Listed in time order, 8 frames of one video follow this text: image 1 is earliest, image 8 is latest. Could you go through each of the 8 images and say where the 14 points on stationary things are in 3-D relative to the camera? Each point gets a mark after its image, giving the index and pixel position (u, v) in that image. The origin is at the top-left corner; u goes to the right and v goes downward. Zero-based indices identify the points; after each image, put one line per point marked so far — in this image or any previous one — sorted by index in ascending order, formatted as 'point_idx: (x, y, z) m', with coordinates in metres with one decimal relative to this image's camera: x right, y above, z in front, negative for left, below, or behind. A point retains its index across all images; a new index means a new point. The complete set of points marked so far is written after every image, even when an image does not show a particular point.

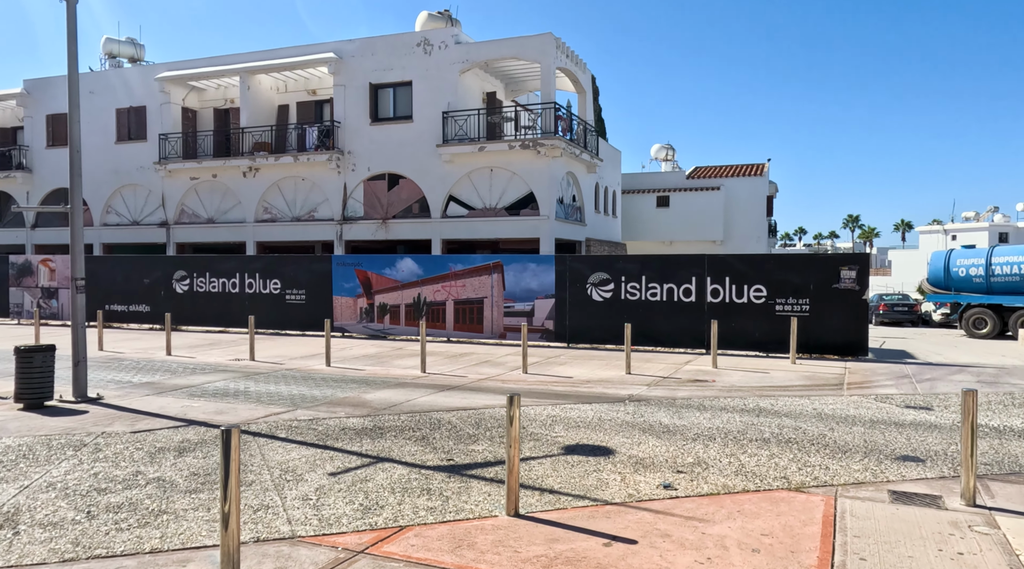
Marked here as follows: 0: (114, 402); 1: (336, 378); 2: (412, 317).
0: (-5.5, -1.8, +11.3) m
1: (-2.8, -1.6, +13.0) m
2: (-2.6, -0.9, +21.0) m
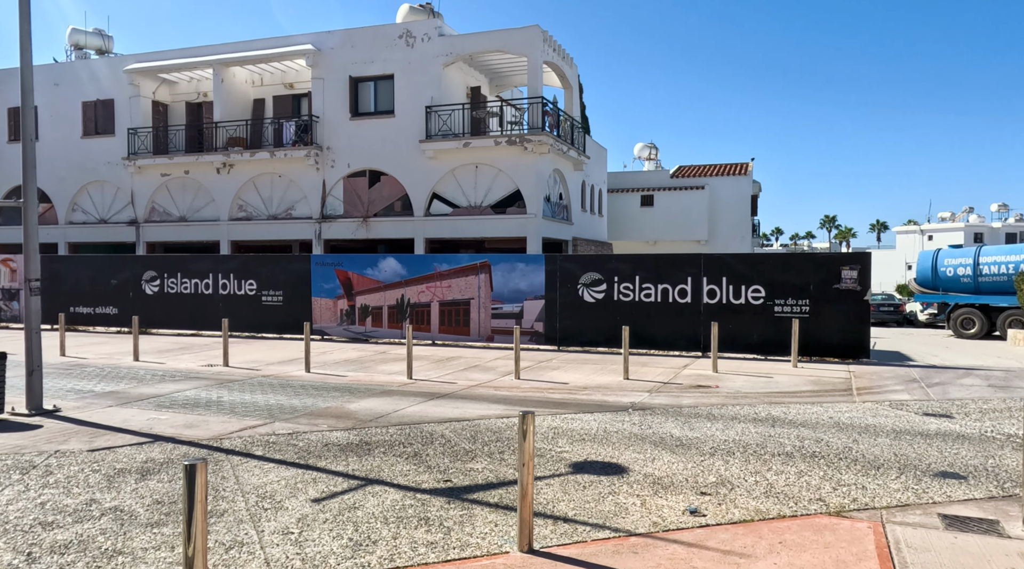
0: (-5.6, -1.8, +10.5) m
1: (-3.0, -1.6, +12.3) m
2: (-2.9, -0.9, +20.2) m
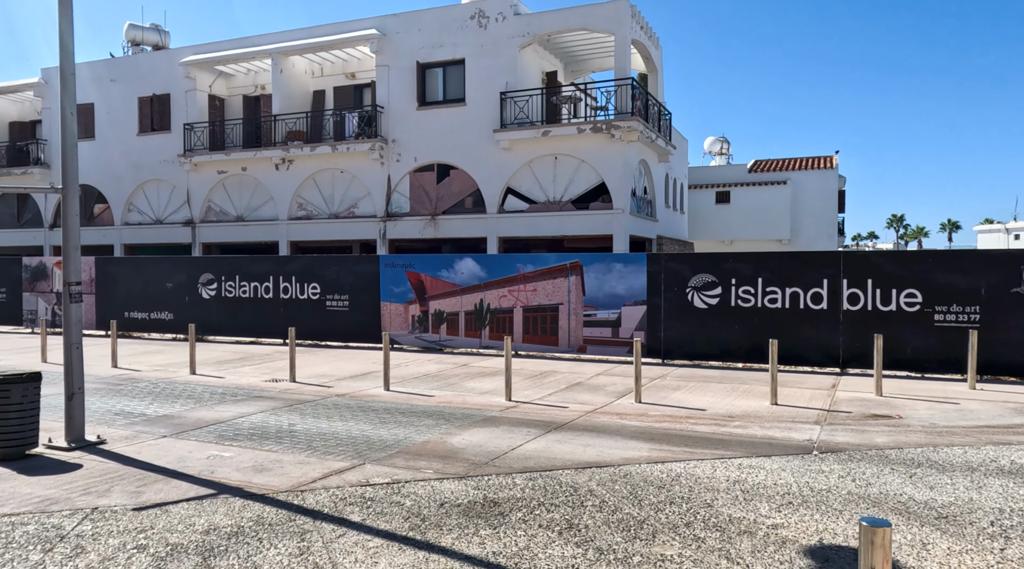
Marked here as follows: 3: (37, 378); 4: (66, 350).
0: (-4.2, -1.8, +8.8) m
1: (-1.4, -1.6, +10.4) m
2: (-0.9, -1.0, +18.4) m
3: (-5.3, -1.0, +9.1) m
4: (-5.2, -0.7, +9.5) m
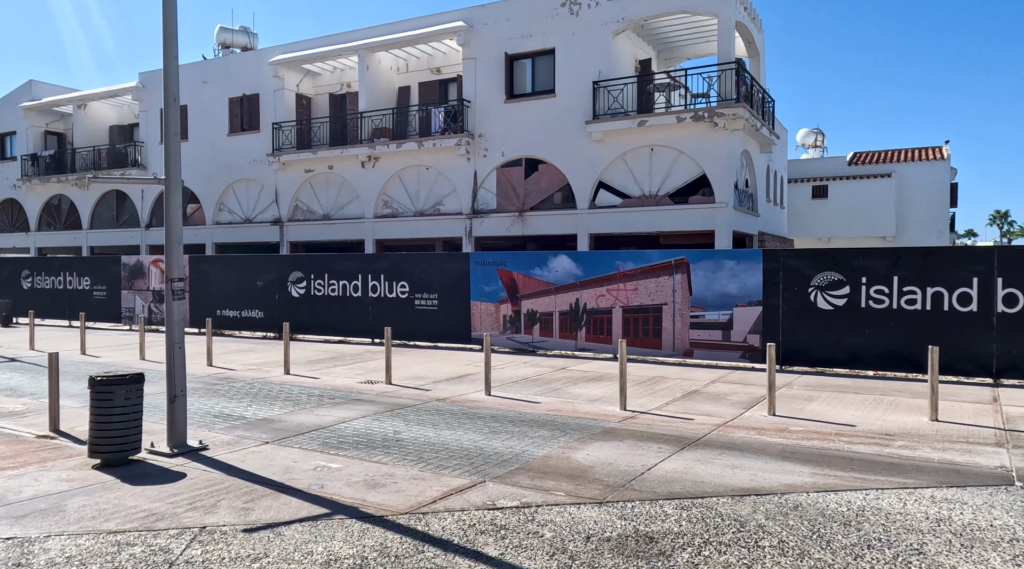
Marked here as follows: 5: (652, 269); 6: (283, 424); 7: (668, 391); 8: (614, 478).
0: (-2.9, -1.8, +8.3) m
1: (0.0, -1.6, +9.7) m
2: (+1.2, -0.9, +17.6) m
3: (-4.0, -1.0, +8.7) m
4: (-3.9, -0.7, +9.2) m
5: (+2.7, +0.3, +15.5) m
6: (-3.0, -1.8, +10.6) m
7: (+2.2, -1.5, +11.4) m
8: (+0.8, -1.6, +6.6) m
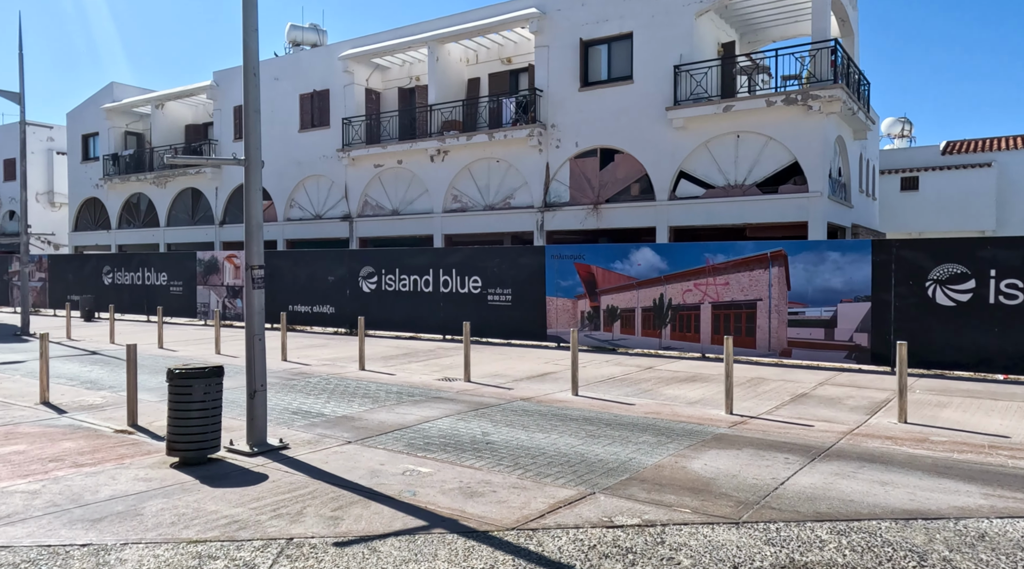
0: (-1.9, -1.7, +7.8) m
1: (+1.1, -1.5, +9.0) m
2: (+2.9, -0.8, +16.7) m
3: (-3.0, -0.9, +8.3) m
4: (-2.8, -0.6, +8.7) m
5: (+4.2, +0.4, +14.5) m
6: (-1.8, -1.7, +10.1) m
7: (+3.4, -1.4, +10.5) m
8: (+1.7, -1.5, +5.8) m
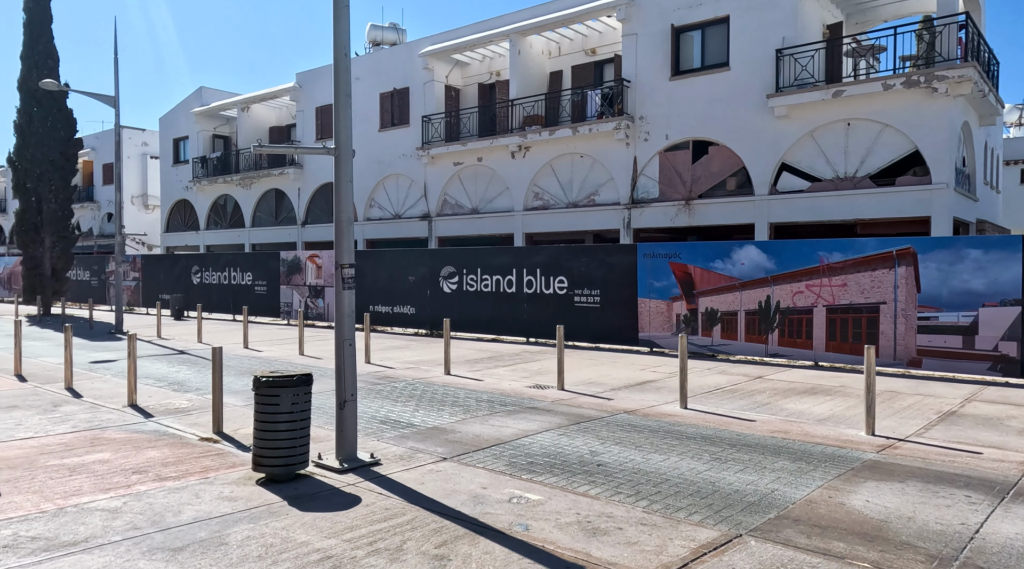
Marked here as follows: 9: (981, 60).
0: (-0.9, -1.8, +7.1) m
1: (+2.2, -1.6, +8.0) m
2: (+4.7, -0.8, +15.5) m
3: (-1.9, -0.9, +7.7) m
4: (-1.7, -0.6, +8.1) m
5: (+5.8, +0.4, +13.2) m
6: (-0.6, -1.7, +9.3) m
7: (+4.7, -1.4, +9.3) m
8: (+2.5, -1.5, +4.7) m
9: (+10.3, +4.9, +17.9) m
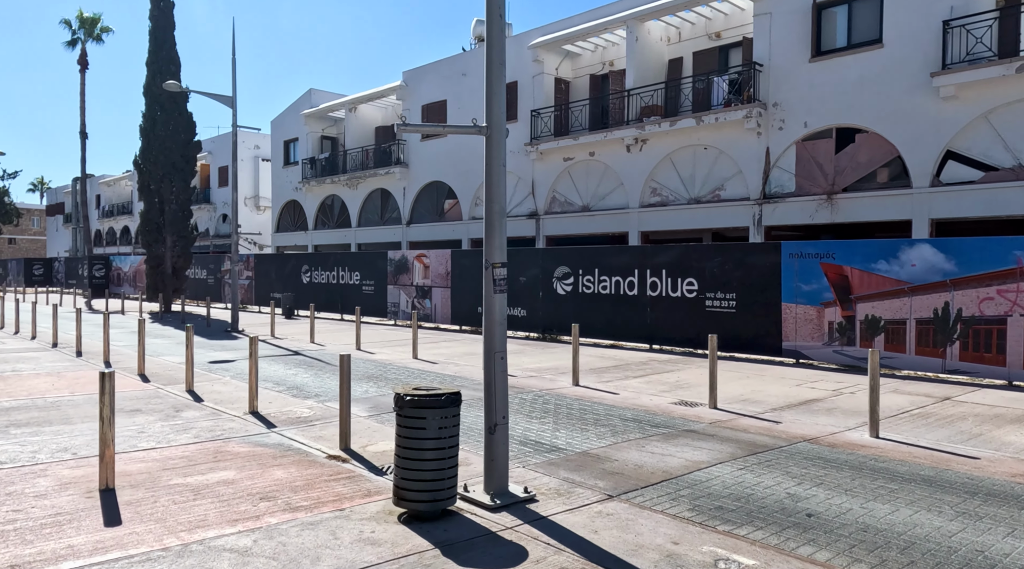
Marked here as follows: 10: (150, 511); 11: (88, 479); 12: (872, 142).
0: (+0.5, -1.8, +5.9) m
1: (+3.7, -1.6, +6.4) m
2: (+7.0, -0.9, +13.6) m
3: (-0.5, -1.0, +6.6) m
4: (-0.2, -0.7, +7.0) m
5: (+7.9, +0.3, +11.2) m
6: (+1.0, -1.8, +8.1) m
7: (+6.3, -1.5, +7.4) m
8: (+3.6, -1.6, +3.2) m
9: (+12.9, +4.8, +15.3) m
10: (-3.2, -2.0, +7.1) m
11: (-4.4, -2.0, +8.3) m
12: (+8.5, +3.3, +18.8) m
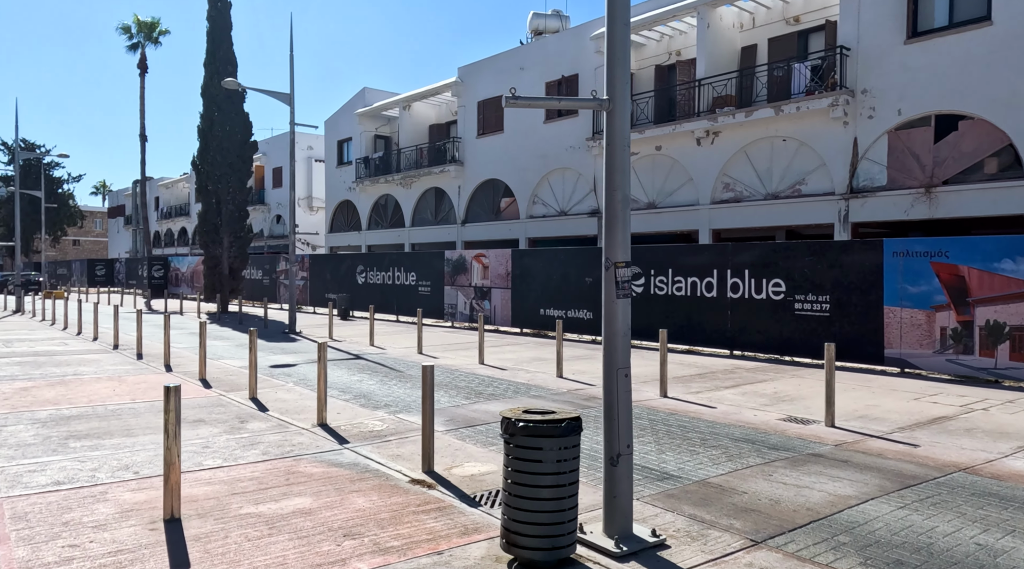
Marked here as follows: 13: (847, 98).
0: (+1.4, -1.9, +4.8) m
1: (+4.5, -1.7, +5.1) m
2: (+8.4, -0.9, +12.1) m
3: (+0.4, -1.0, +5.6) m
4: (+0.7, -0.7, +6.0) m
5: (+9.1, +0.3, +9.6) m
6: (+2.0, -1.8, +7.0) m
7: (+7.2, -1.5, +6.0) m
8: (+4.3, -1.6, +1.9) m
9: (+14.3, +4.8, +13.5) m
10: (-2.3, -2.0, +6.3) m
11: (-3.4, -2.1, +7.5) m
12: (+10.1, +3.3, +17.3) m
13: (+8.1, +4.3, +18.9) m
